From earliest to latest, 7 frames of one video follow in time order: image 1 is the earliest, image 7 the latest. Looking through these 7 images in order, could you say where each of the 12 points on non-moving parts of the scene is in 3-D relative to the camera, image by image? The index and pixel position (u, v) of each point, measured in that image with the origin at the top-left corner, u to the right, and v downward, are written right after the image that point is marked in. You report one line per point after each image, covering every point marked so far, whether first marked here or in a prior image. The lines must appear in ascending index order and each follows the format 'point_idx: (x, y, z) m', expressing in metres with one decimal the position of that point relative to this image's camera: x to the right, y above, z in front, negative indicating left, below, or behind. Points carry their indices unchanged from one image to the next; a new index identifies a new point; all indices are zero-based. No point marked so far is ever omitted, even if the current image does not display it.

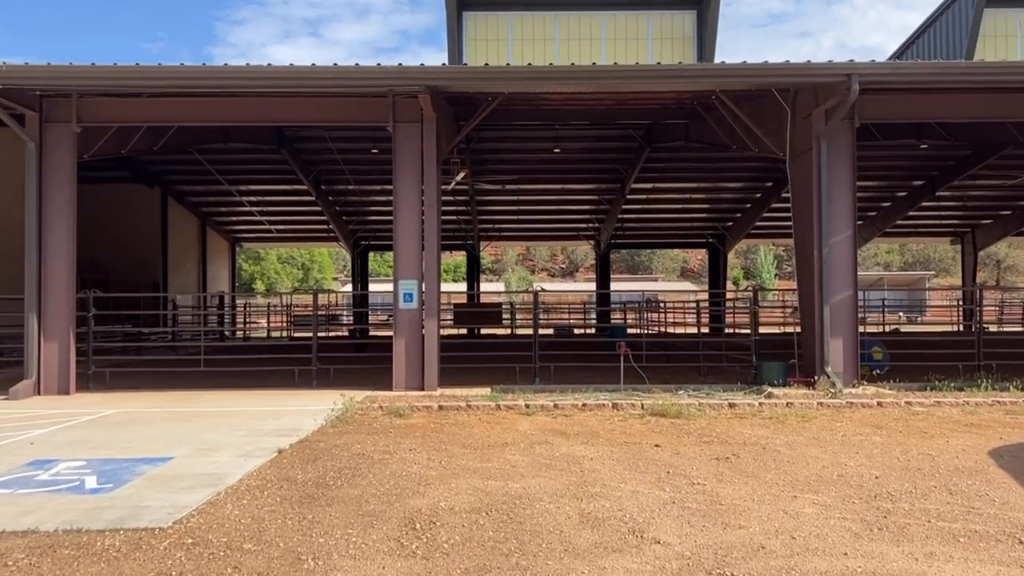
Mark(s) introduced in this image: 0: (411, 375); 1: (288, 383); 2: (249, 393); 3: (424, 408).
0: (-1.2, -1.0, +10.2) m
1: (-2.9, -1.2, +11.1) m
2: (-3.1, -1.2, +10.3) m
3: (-0.9, -1.2, +8.8) m
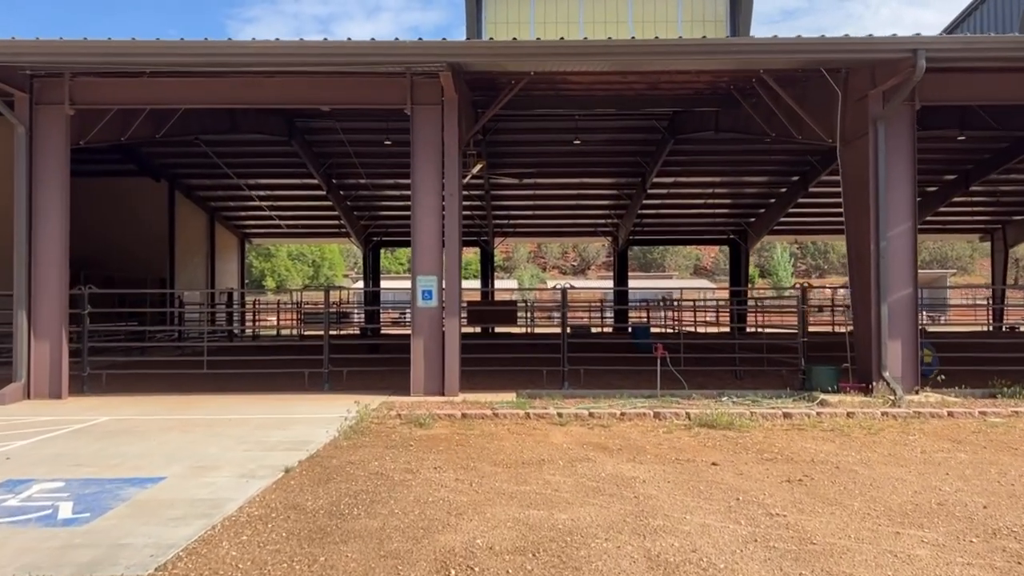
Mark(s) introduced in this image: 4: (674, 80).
0: (-0.9, -1.0, +9.4) m
1: (-2.6, -1.2, +10.3) m
2: (-2.8, -1.2, +9.5) m
3: (-0.6, -1.2, +8.0) m
4: (+2.3, +2.9, +12.2) m
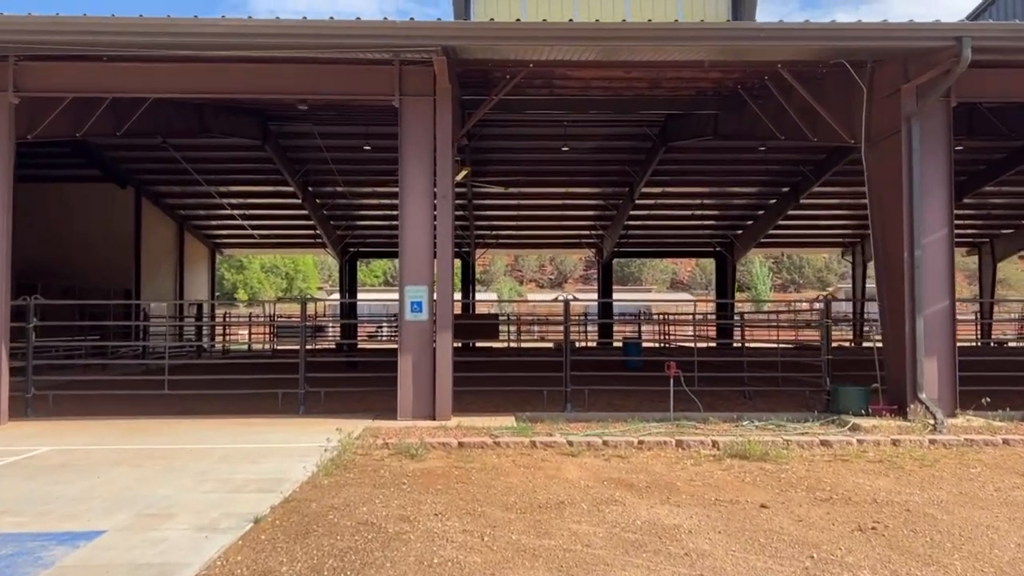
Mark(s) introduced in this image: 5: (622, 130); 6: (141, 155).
0: (-0.9, -1.1, +8.4) m
1: (-2.6, -1.3, +9.3) m
2: (-2.8, -1.3, +8.5) m
3: (-0.6, -1.3, +7.0) m
4: (+2.2, +2.8, +11.4) m
5: (+2.5, +3.5, +19.4) m
6: (-8.4, +3.0, +19.6) m
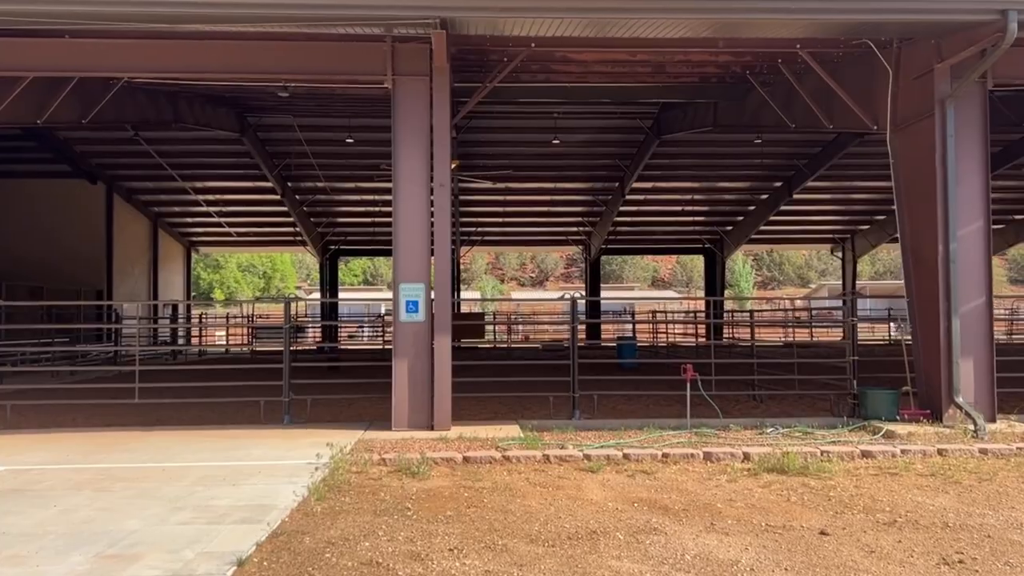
0: (-0.9, -1.1, +7.7) m
1: (-2.6, -1.3, +8.5) m
2: (-2.8, -1.3, +7.7) m
3: (-0.5, -1.3, +6.3) m
4: (+2.2, +2.8, +10.8) m
5: (+2.2, +3.6, +18.7) m
6: (-8.7, +3.0, +18.7) m
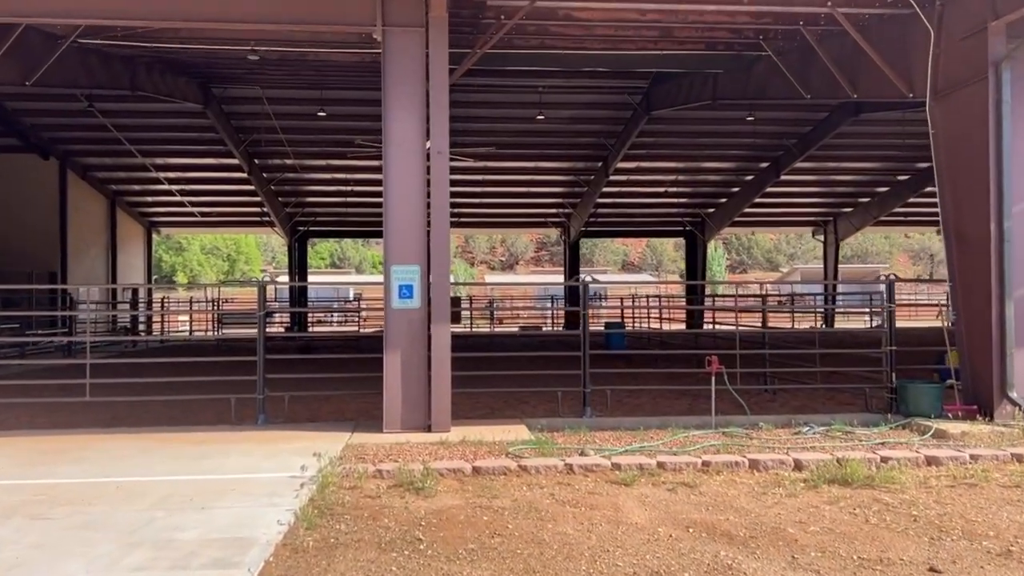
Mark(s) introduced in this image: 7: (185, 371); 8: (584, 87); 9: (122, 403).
0: (-0.8, -0.9, +6.8) m
1: (-2.5, -1.1, +7.5) m
2: (-2.7, -1.2, +6.7) m
3: (-0.4, -1.1, +5.4) m
4: (+2.1, +3.0, +9.9) m
5: (+1.9, +3.9, +17.8) m
6: (-9.0, +3.4, +17.4) m
7: (-4.4, -1.1, +11.5) m
8: (+1.4, +4.0, +17.4) m
9: (-3.7, -1.1, +8.3) m
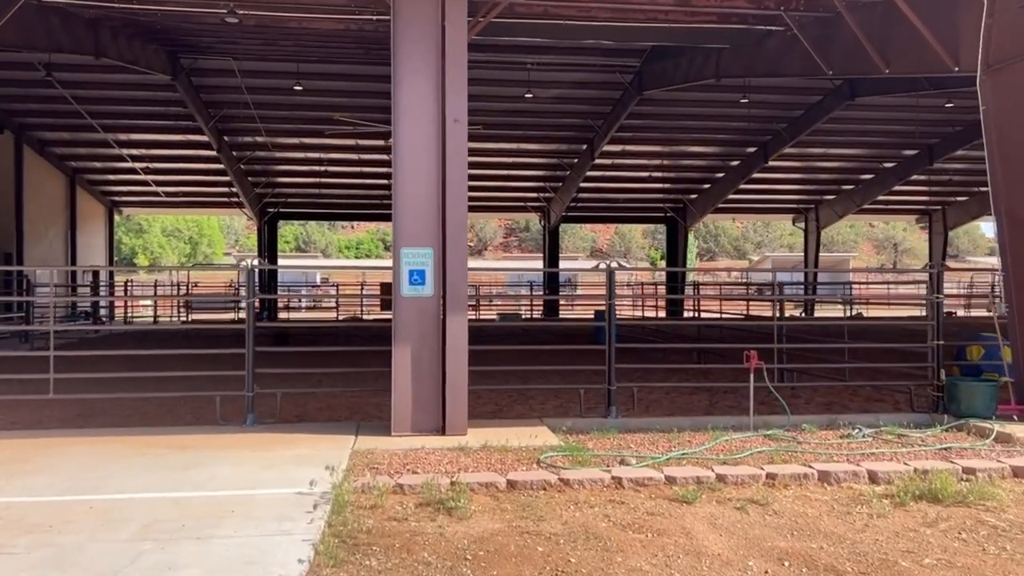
0: (-0.6, -0.8, +6.1) m
1: (-2.4, -1.0, +6.7) m
2: (-2.6, -1.0, +5.9) m
3: (-0.1, -1.1, +4.7) m
4: (+2.2, +3.1, +9.2) m
5: (+1.6, +4.2, +17.1) m
6: (-9.2, +3.7, +16.2) m
7: (-4.4, -0.9, +10.6) m
8: (+1.2, +4.3, +16.6) m
9: (-3.6, -0.9, +7.4) m
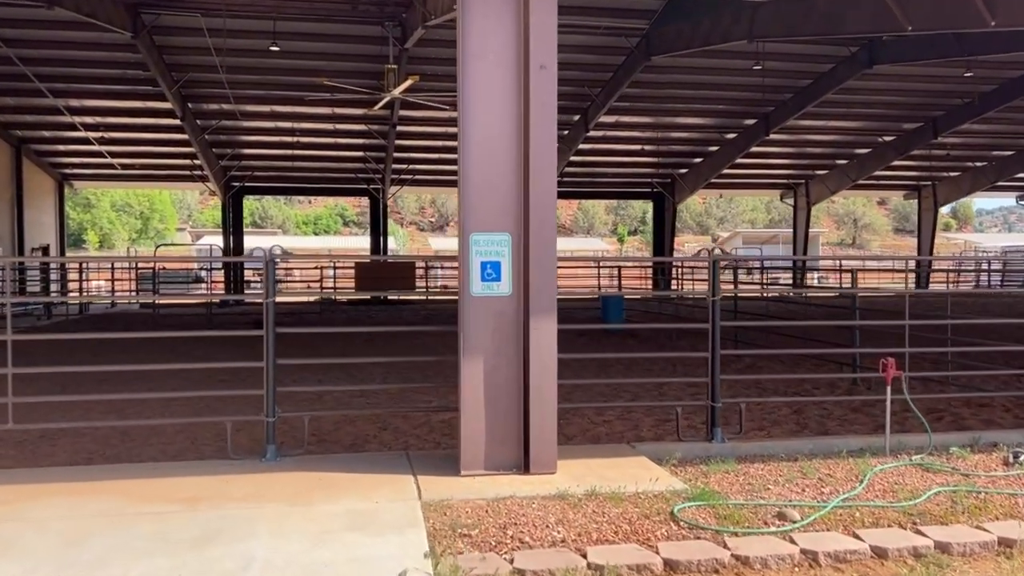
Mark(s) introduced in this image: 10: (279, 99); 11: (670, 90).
0: (-0.1, -0.8, +4.7) m
1: (-1.9, -1.0, +5.3) m
2: (-2.0, -1.0, +4.5) m
3: (+0.5, -1.1, +3.4) m
4: (+2.6, +3.2, +7.9) m
5: (+1.6, +4.6, +15.7) m
6: (-9.2, +4.0, +14.3) m
7: (-4.1, -0.8, +9.1) m
8: (+1.2, +4.6, +15.2) m
9: (-3.1, -0.9, +6.0) m
10: (-4.7, +3.8, +17.4) m
11: (+3.5, +4.4, +19.1) m
